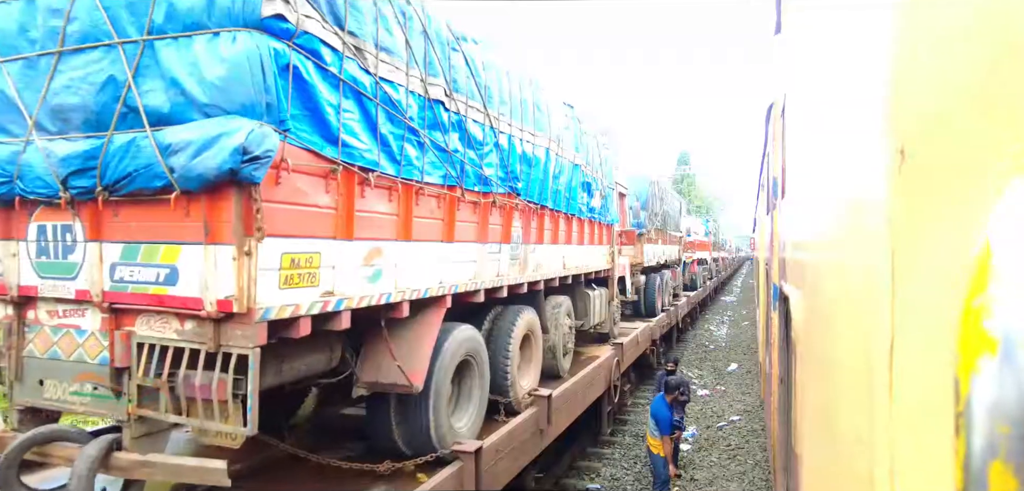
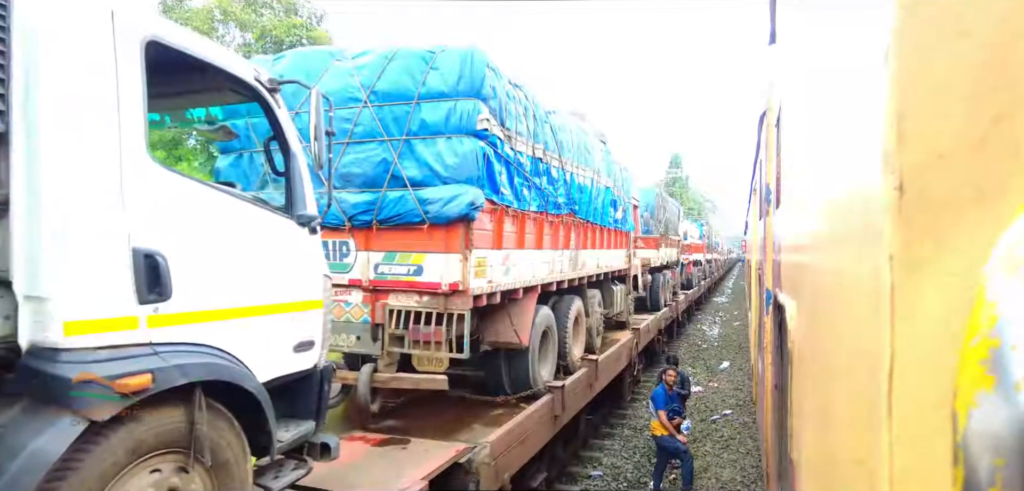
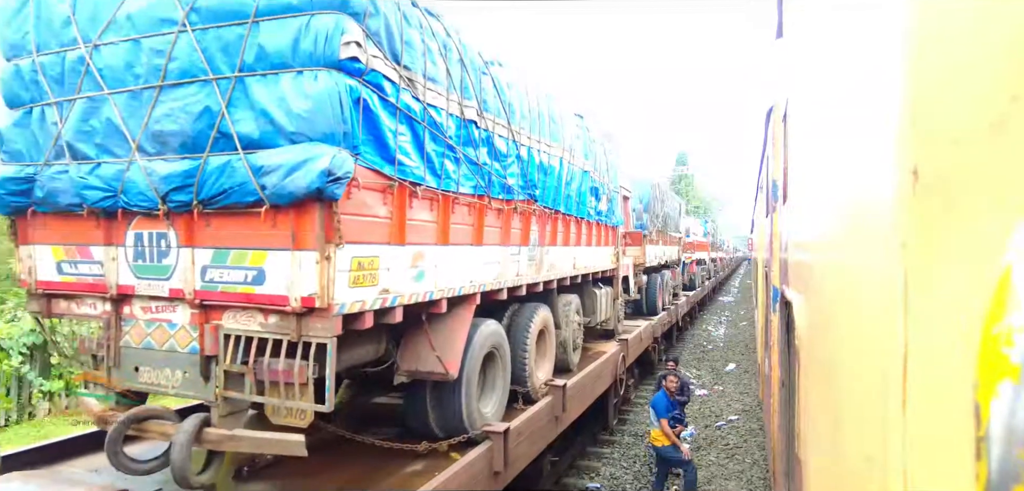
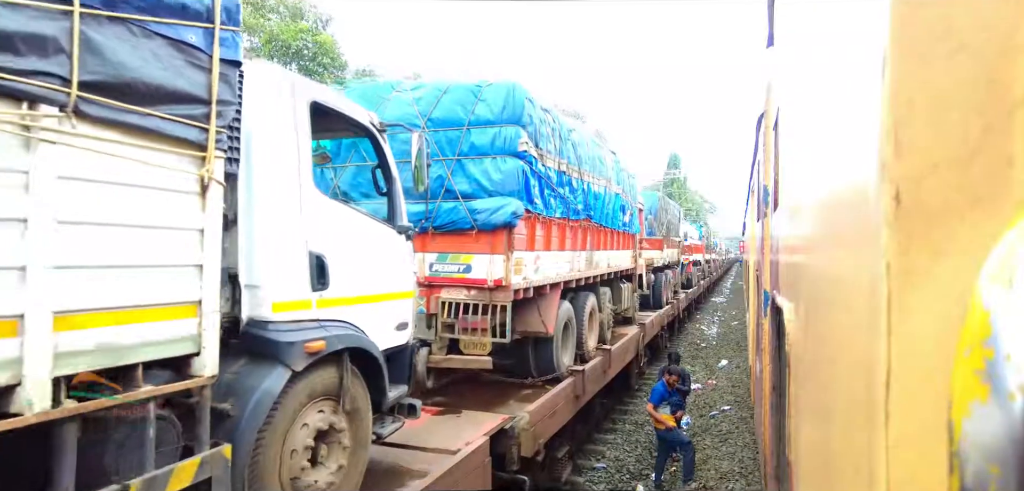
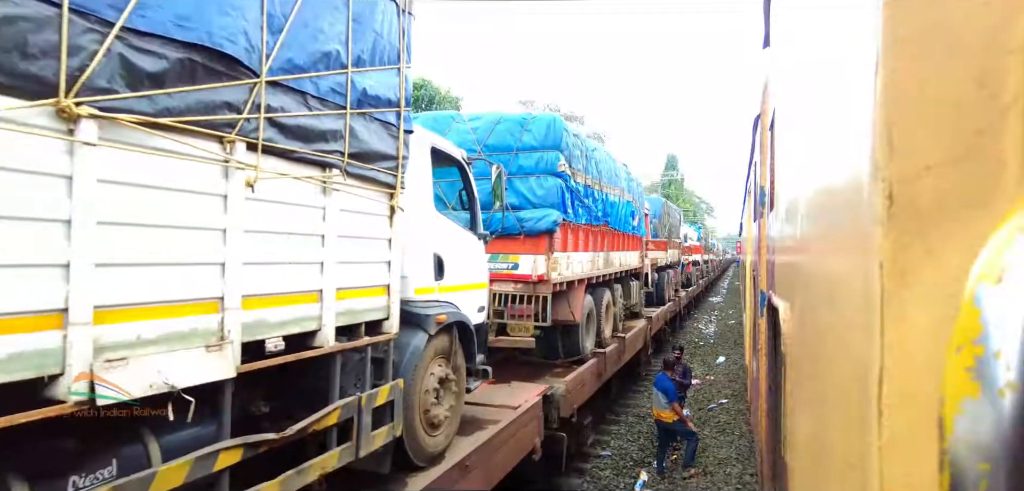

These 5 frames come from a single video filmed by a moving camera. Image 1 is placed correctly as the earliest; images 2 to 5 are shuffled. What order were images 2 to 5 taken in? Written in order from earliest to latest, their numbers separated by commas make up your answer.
3, 2, 4, 5
